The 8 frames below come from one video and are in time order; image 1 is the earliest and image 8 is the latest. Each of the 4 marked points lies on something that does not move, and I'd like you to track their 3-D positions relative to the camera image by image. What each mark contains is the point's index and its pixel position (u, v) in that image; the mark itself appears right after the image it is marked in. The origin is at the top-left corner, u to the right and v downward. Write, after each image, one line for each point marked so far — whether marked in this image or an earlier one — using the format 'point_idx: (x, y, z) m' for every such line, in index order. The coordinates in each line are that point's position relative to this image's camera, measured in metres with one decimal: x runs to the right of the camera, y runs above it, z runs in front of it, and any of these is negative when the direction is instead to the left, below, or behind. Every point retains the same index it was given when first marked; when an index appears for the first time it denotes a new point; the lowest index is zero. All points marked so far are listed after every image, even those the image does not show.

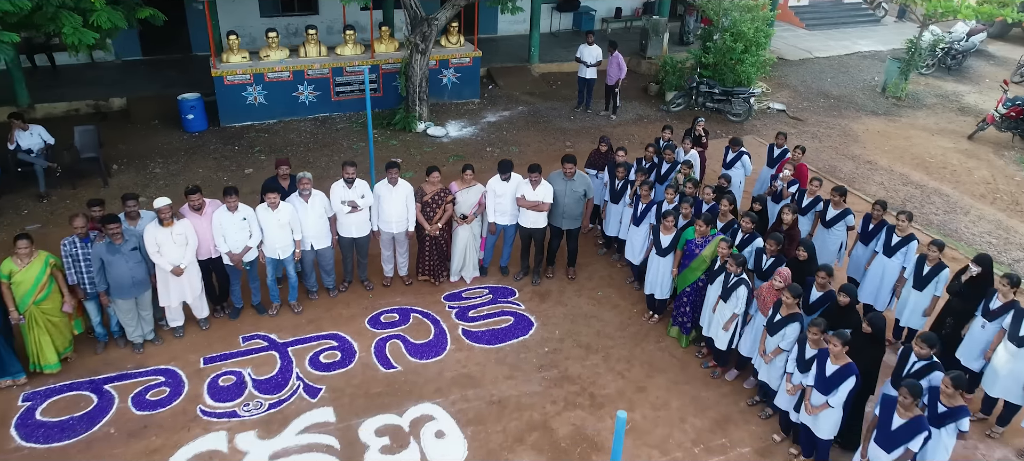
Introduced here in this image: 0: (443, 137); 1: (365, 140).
0: (-1.0, +1.3, +10.4) m
1: (-2.0, +1.3, +10.2) m
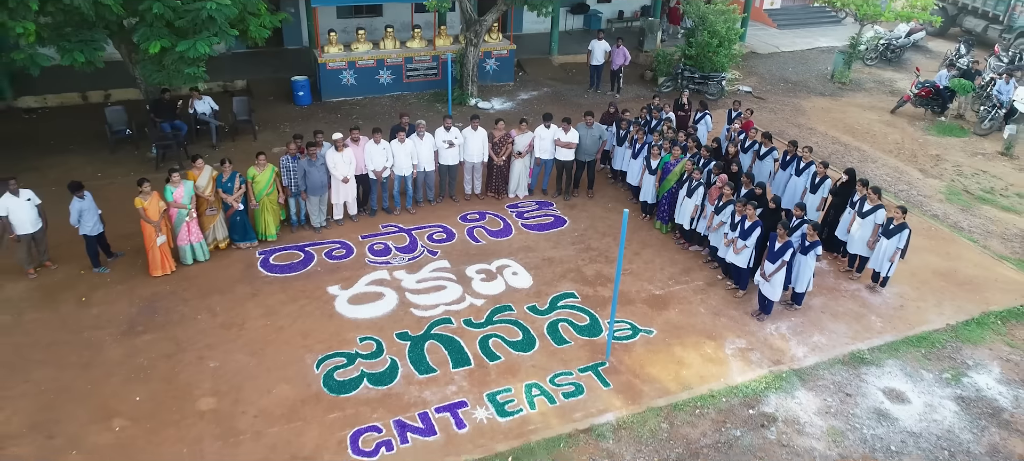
0: (-0.4, +2.3, +13.8) m
1: (-1.5, +2.2, +13.6) m
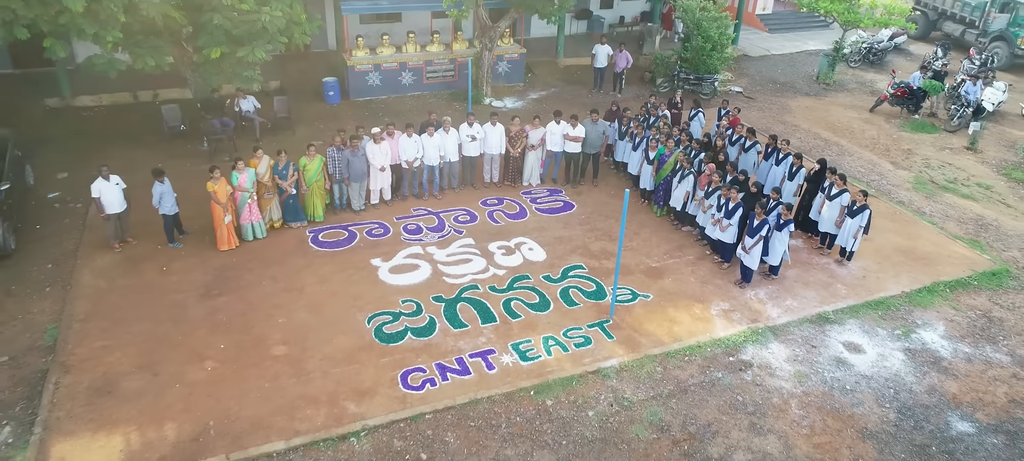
0: (-0.2, +2.5, +15.2) m
1: (-1.2, +2.5, +15.0) m
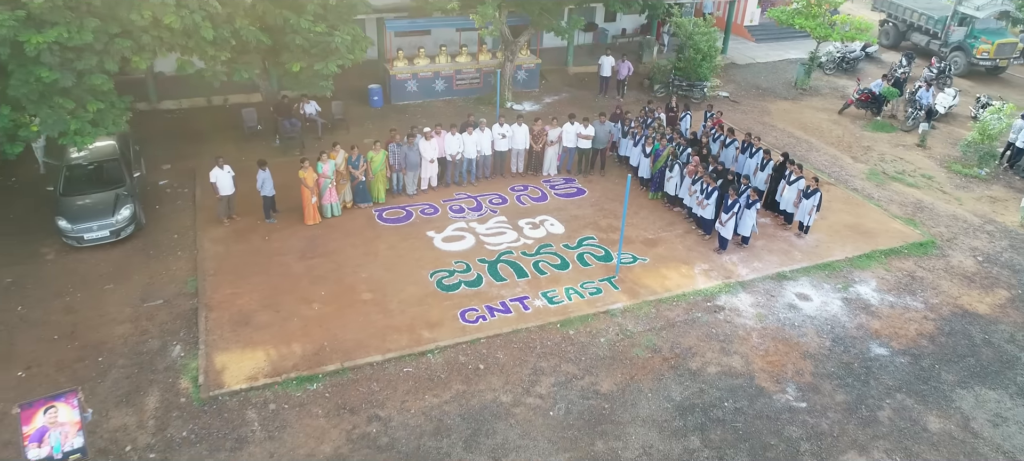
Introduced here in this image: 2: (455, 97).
0: (+0.3, +2.9, +17.8) m
1: (-0.8, +2.8, +17.5) m
2: (-1.4, +3.3, +18.4) m
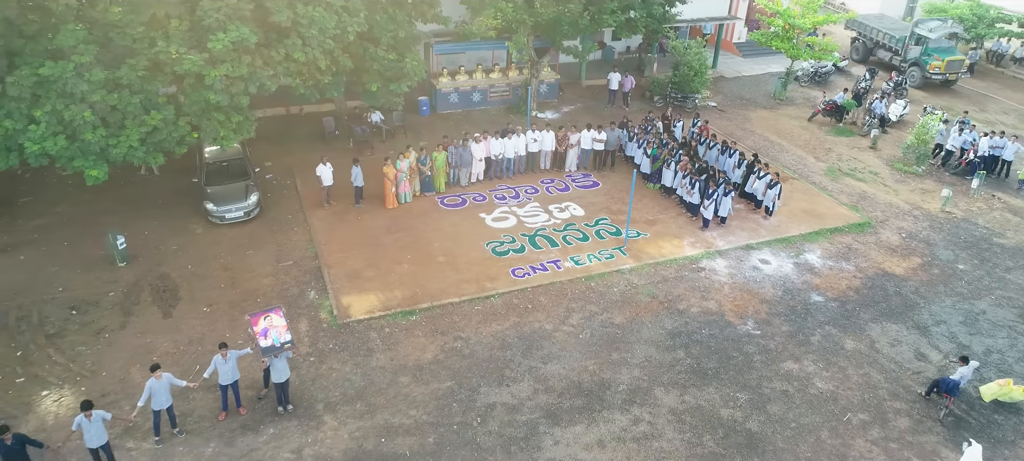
0: (+1.0, +3.3, +21.5) m
1: (-0.1, +3.2, +21.3) m
2: (-0.7, +3.7, +22.2) m
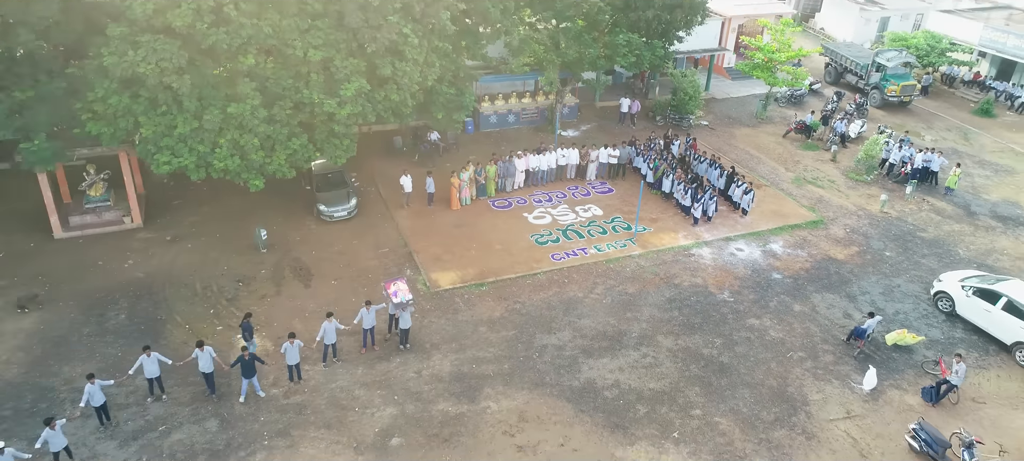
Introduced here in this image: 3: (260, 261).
0: (+2.0, +3.4, +26.4) m
1: (+0.9, +3.4, +26.2) m
2: (+0.3, +3.8, +27.1) m
3: (-6.3, -0.8, +18.4) m
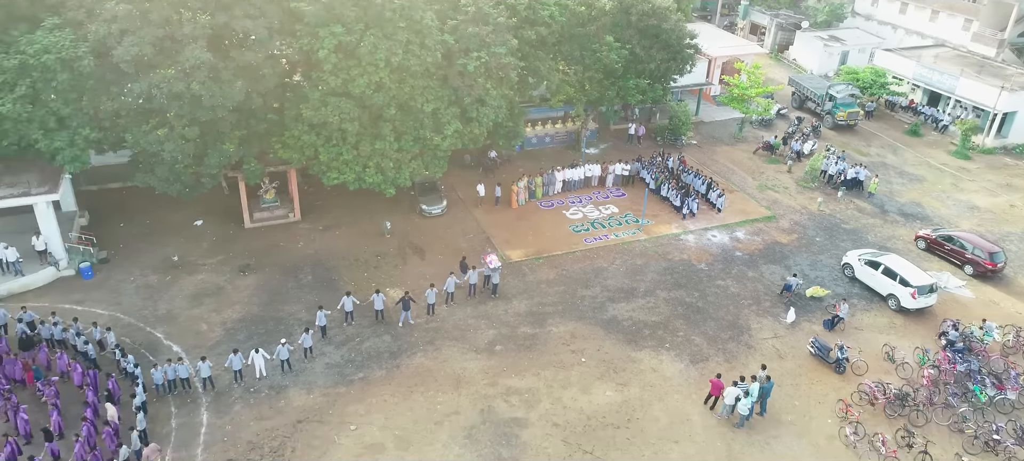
0: (+3.7, +3.7, +35.1) m
1: (+2.7, +3.7, +34.9) m
2: (+2.1, +4.1, +35.8) m
3: (-4.6, -0.5, +27.2) m
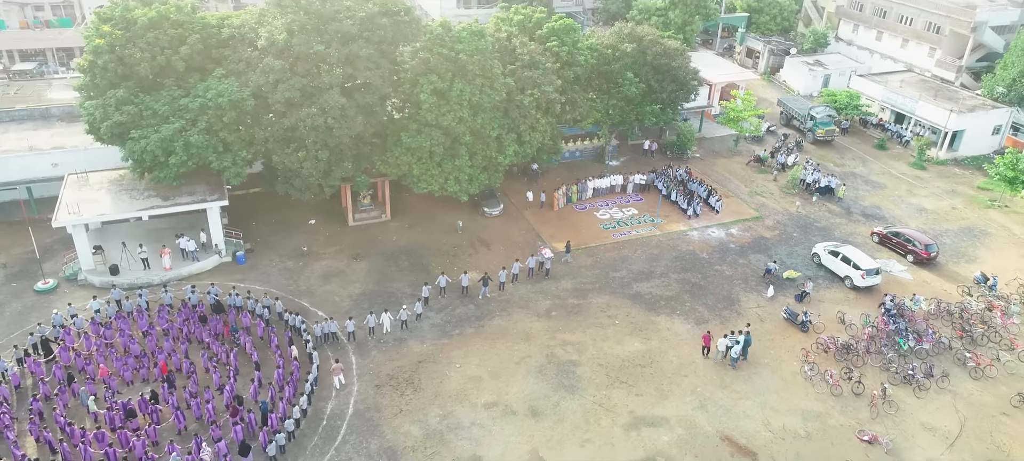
0: (+5.9, +3.8, +43.1) m
1: (+4.8, +3.8, +42.9) m
2: (+4.2, +4.3, +43.7) m
3: (-2.5, -0.3, +35.1) m
